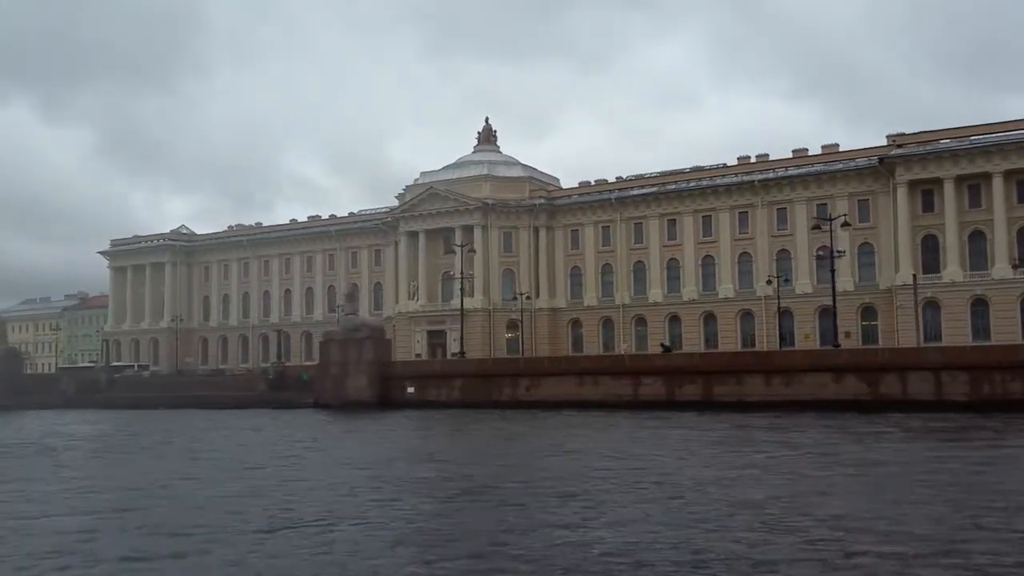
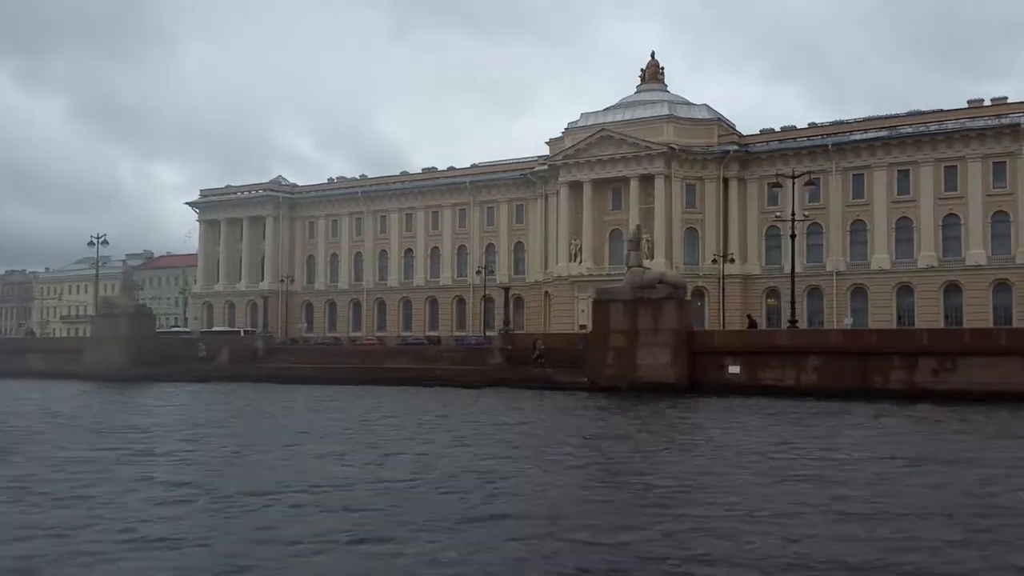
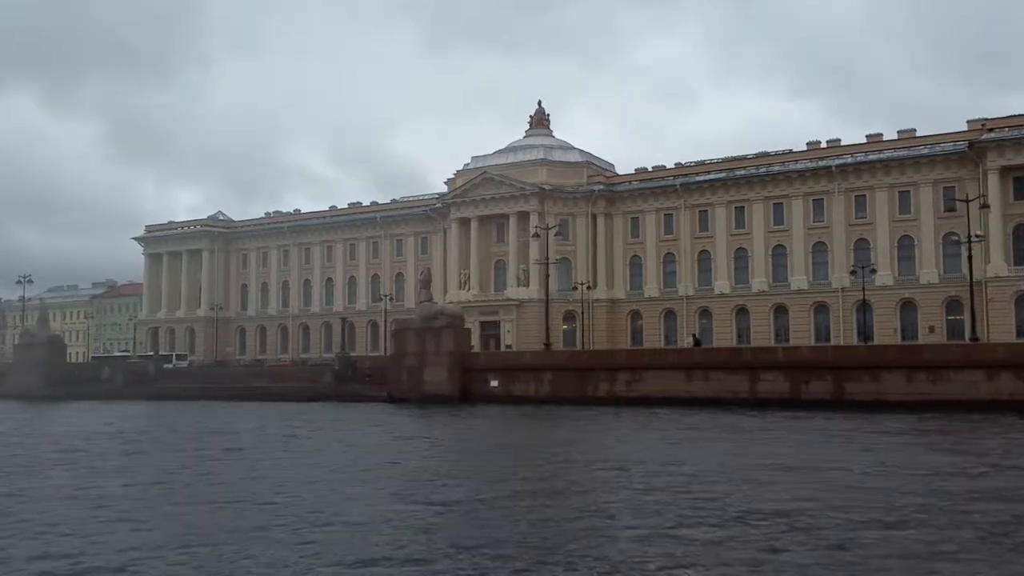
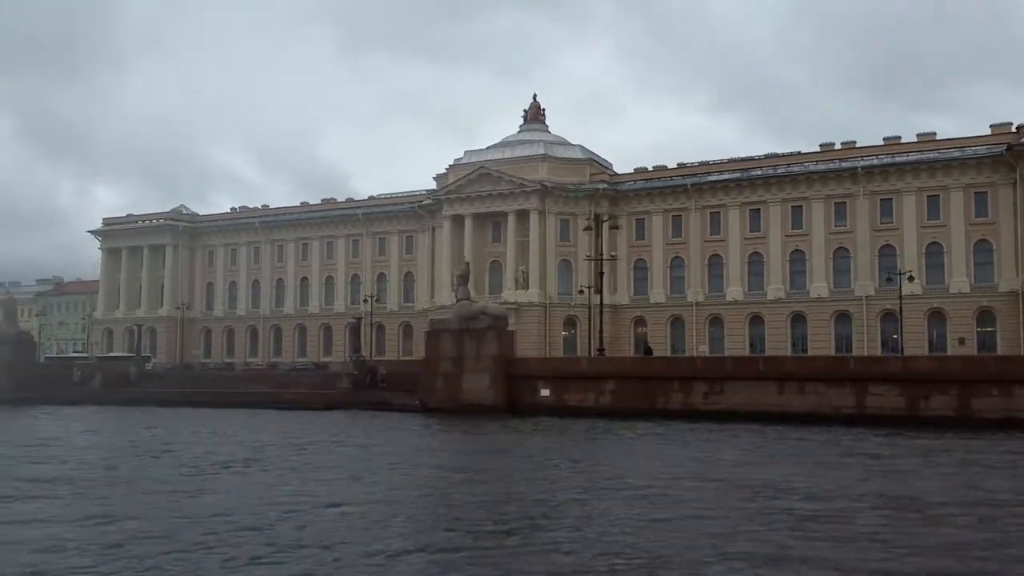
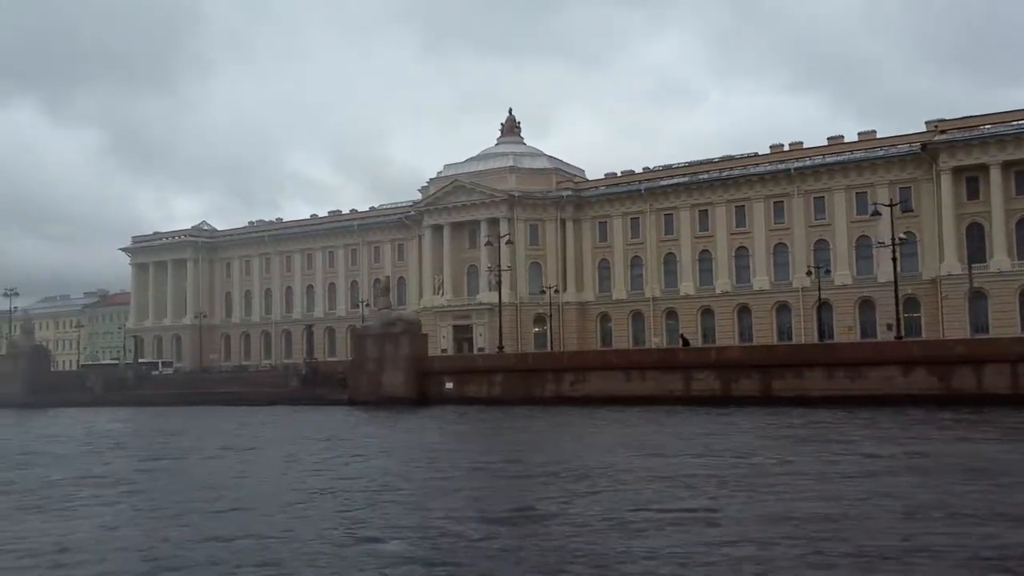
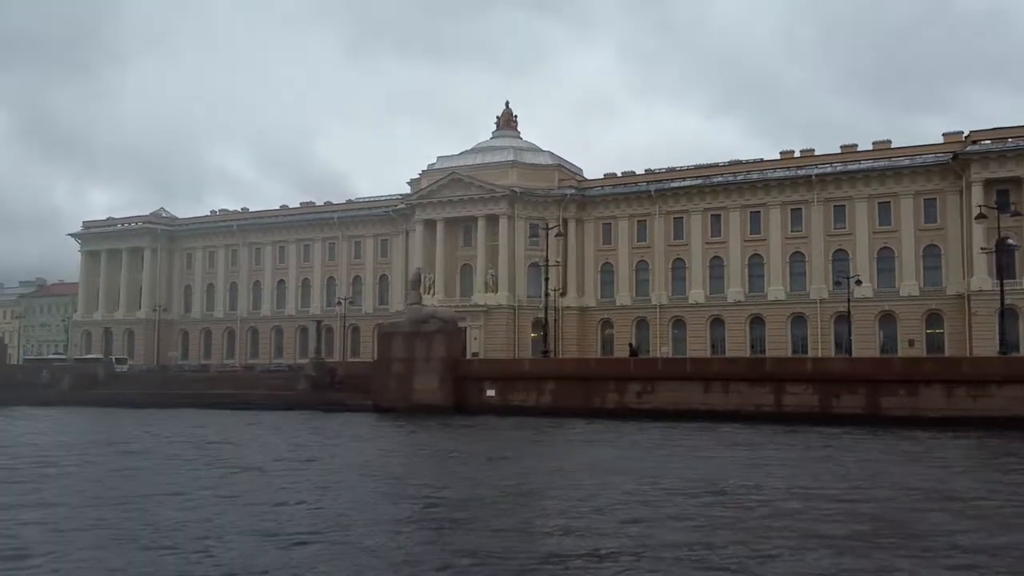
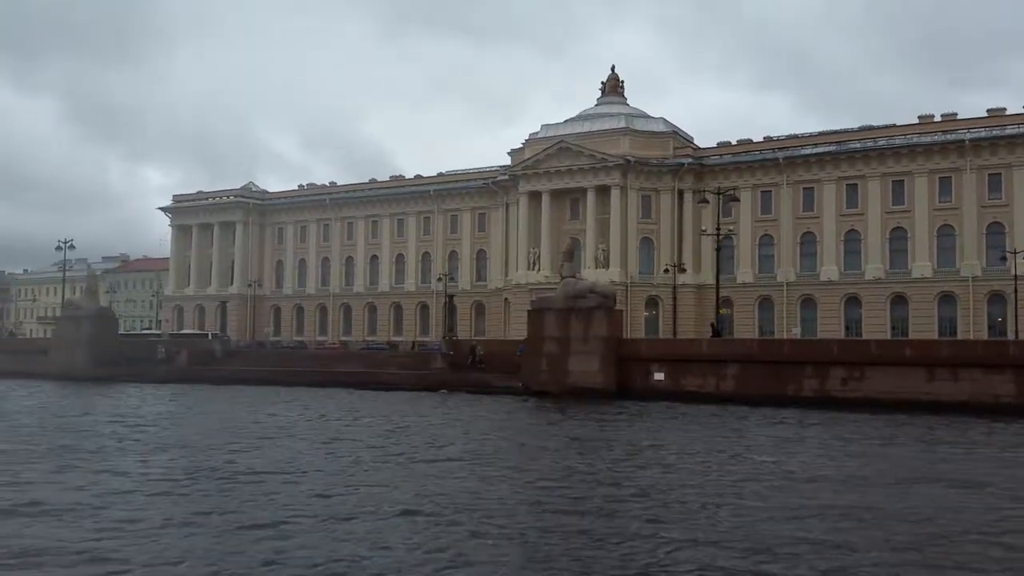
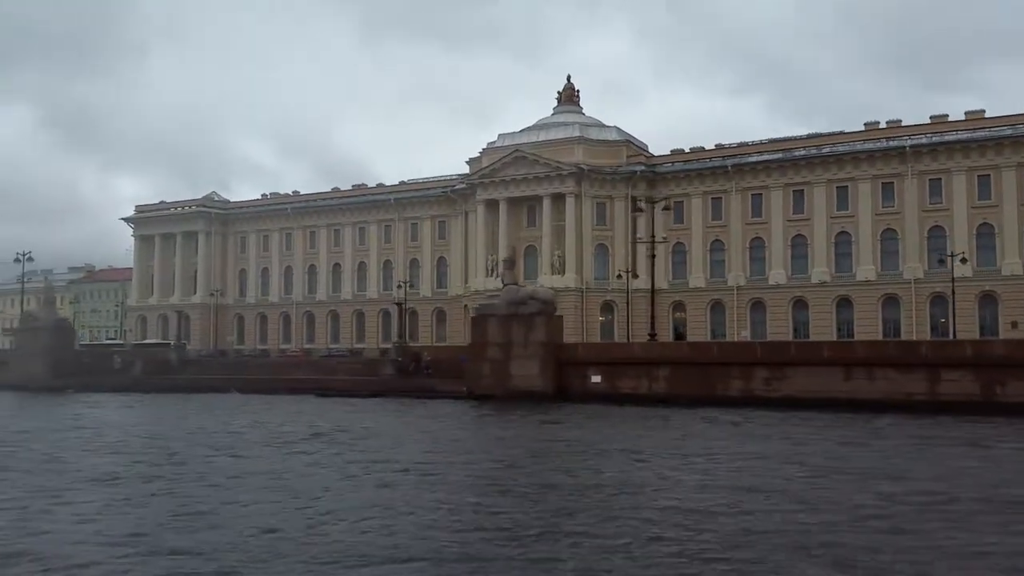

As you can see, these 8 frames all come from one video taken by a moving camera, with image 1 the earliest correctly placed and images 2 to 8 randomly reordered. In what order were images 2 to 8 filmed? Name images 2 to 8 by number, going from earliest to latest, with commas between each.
5, 3, 6, 4, 8, 7, 2
